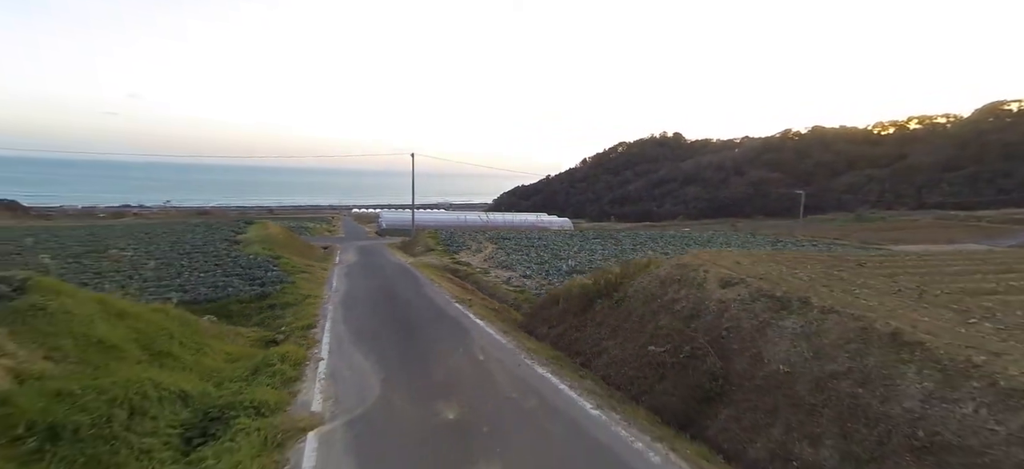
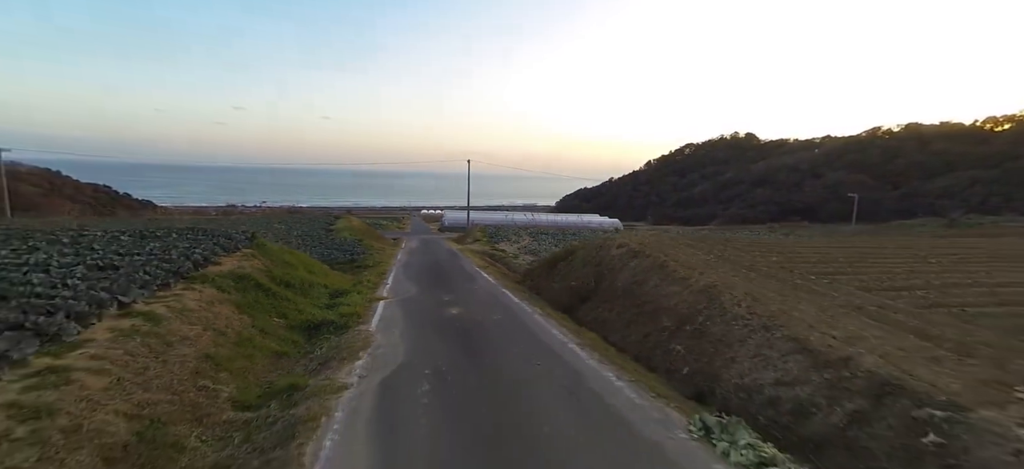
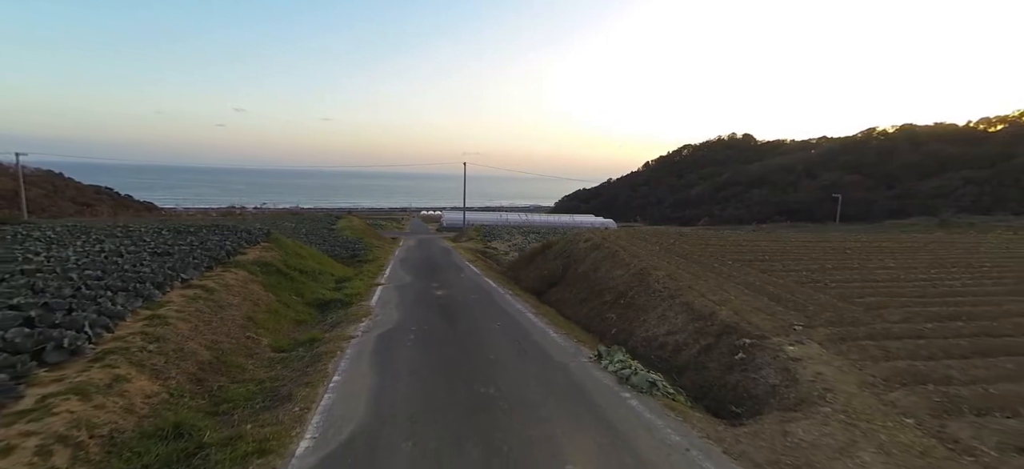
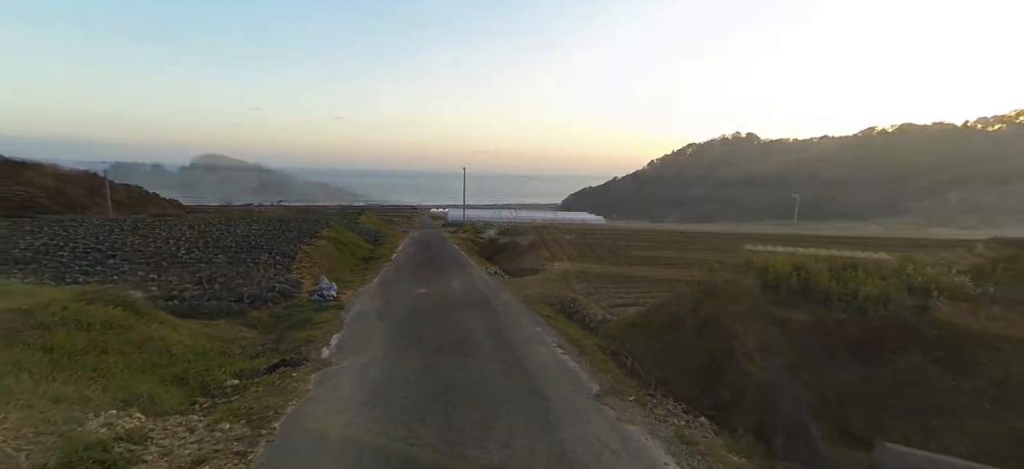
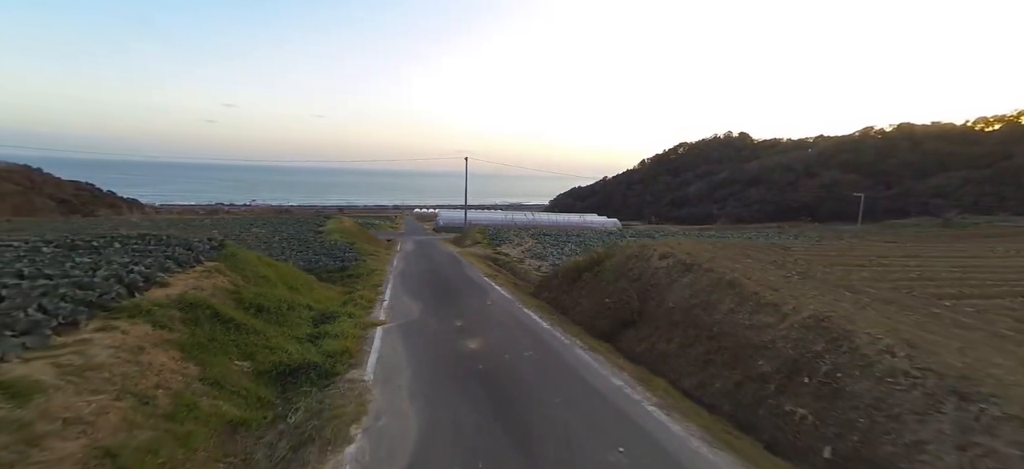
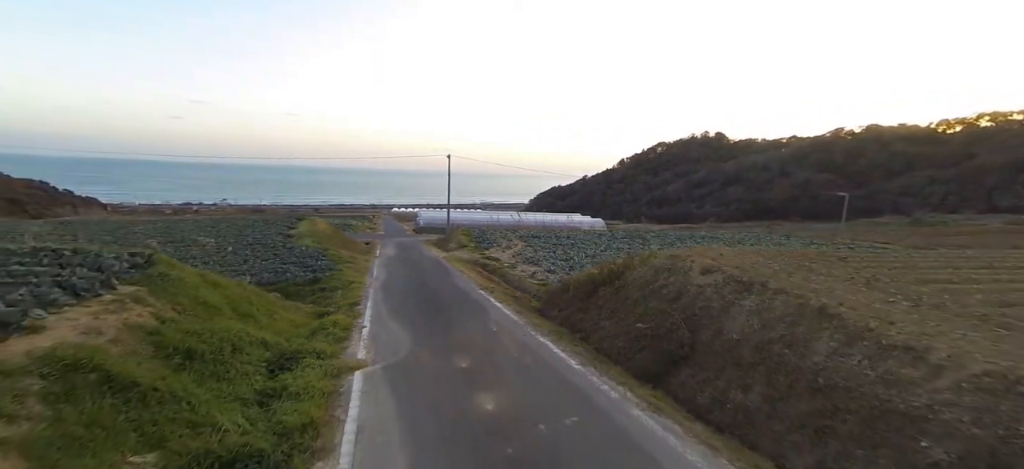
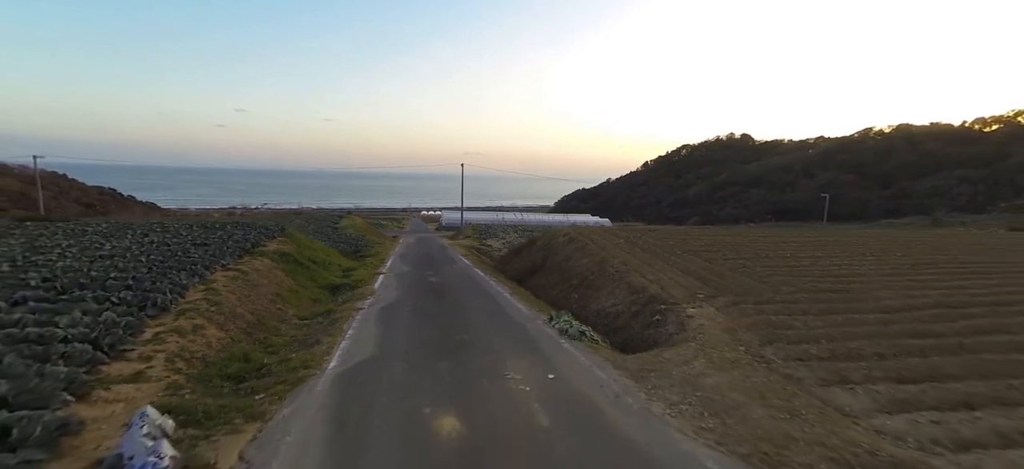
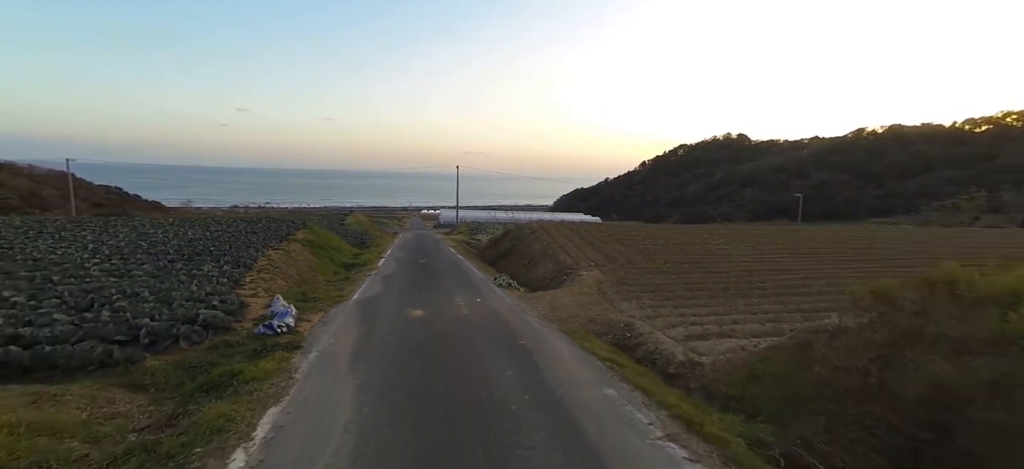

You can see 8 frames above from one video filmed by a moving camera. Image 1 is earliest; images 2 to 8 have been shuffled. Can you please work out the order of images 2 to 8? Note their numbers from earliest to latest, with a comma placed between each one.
6, 5, 2, 3, 7, 8, 4
